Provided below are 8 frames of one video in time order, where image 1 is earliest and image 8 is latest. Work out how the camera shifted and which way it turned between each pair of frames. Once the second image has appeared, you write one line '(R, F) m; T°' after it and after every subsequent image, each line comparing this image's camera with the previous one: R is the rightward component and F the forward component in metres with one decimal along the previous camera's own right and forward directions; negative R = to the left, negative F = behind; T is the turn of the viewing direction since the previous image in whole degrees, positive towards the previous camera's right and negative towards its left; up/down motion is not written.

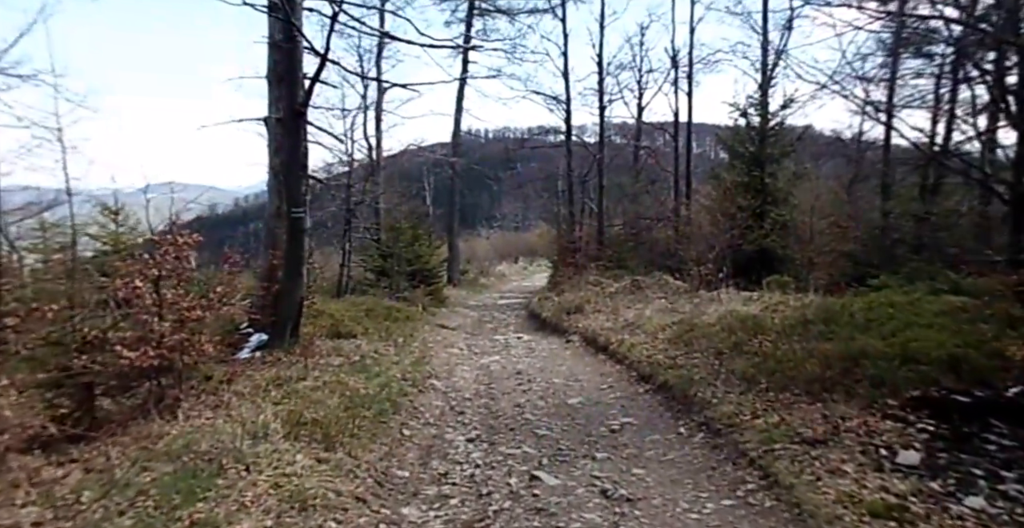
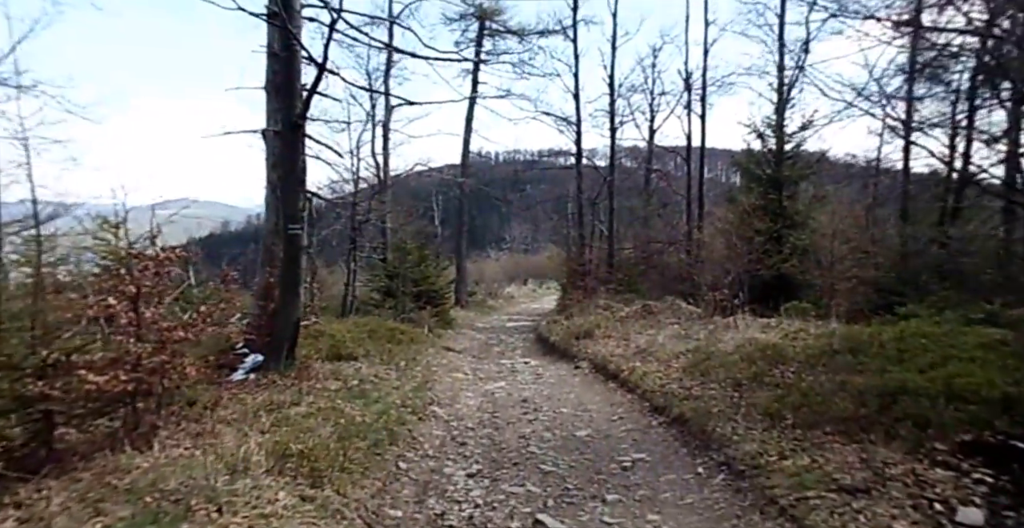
(0.0, +0.4) m; -1°
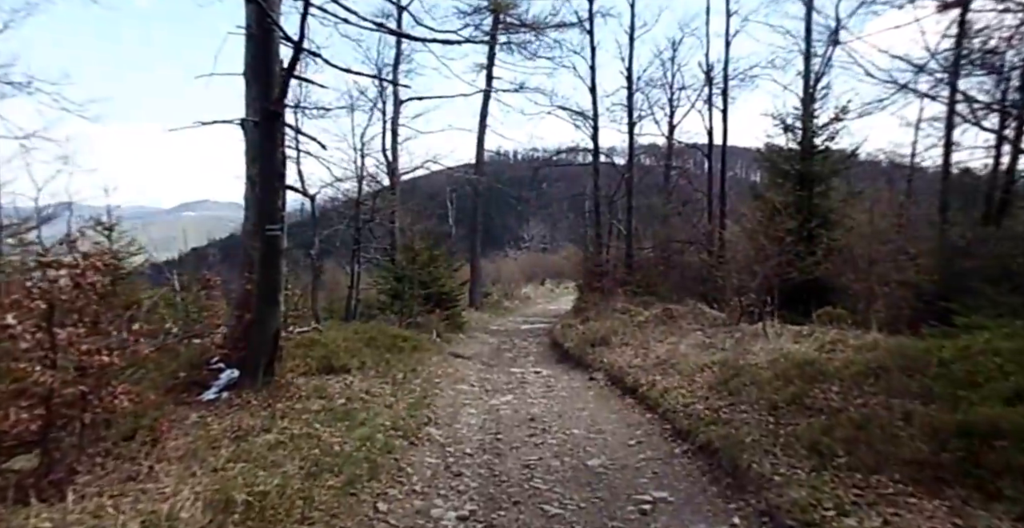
(+0.2, +0.8) m; -2°
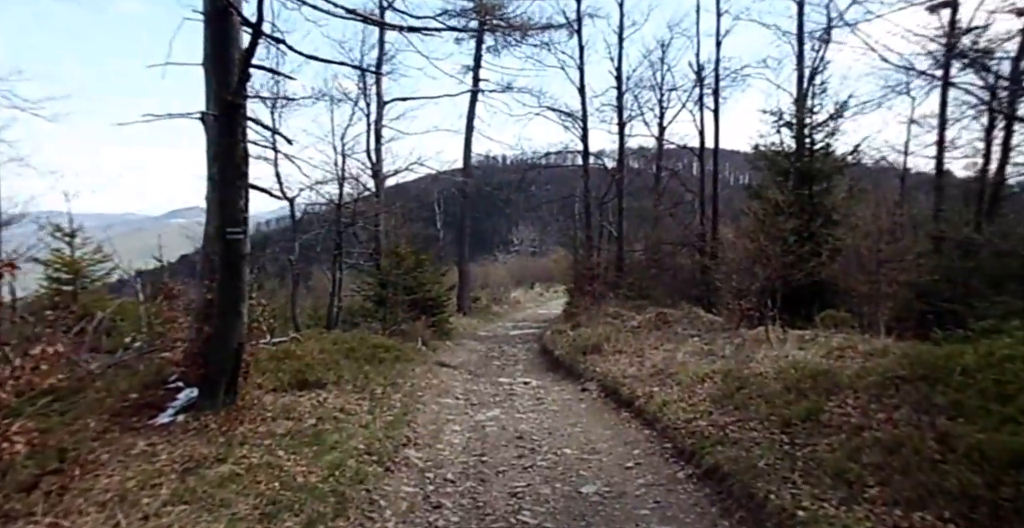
(+0.1, +0.6) m; +1°
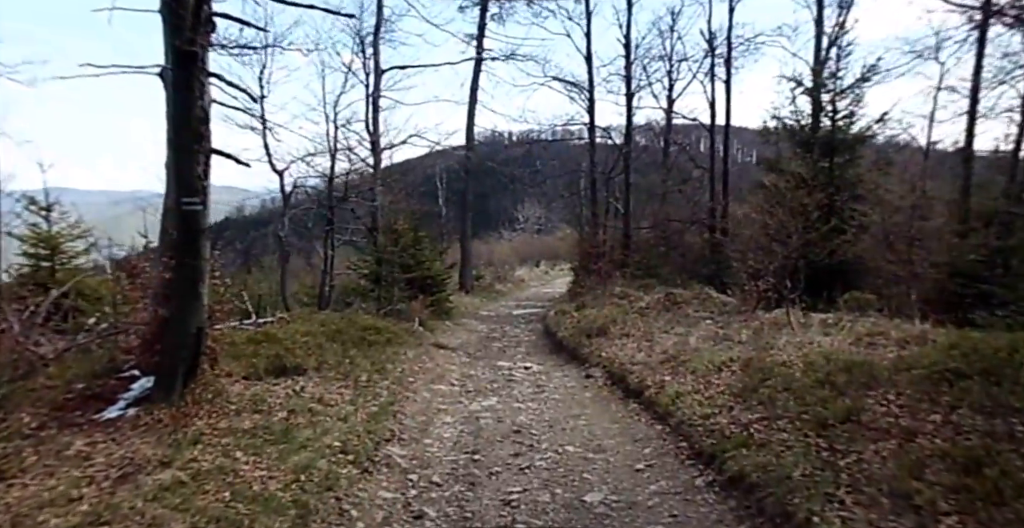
(+0.1, +0.8) m; -1°
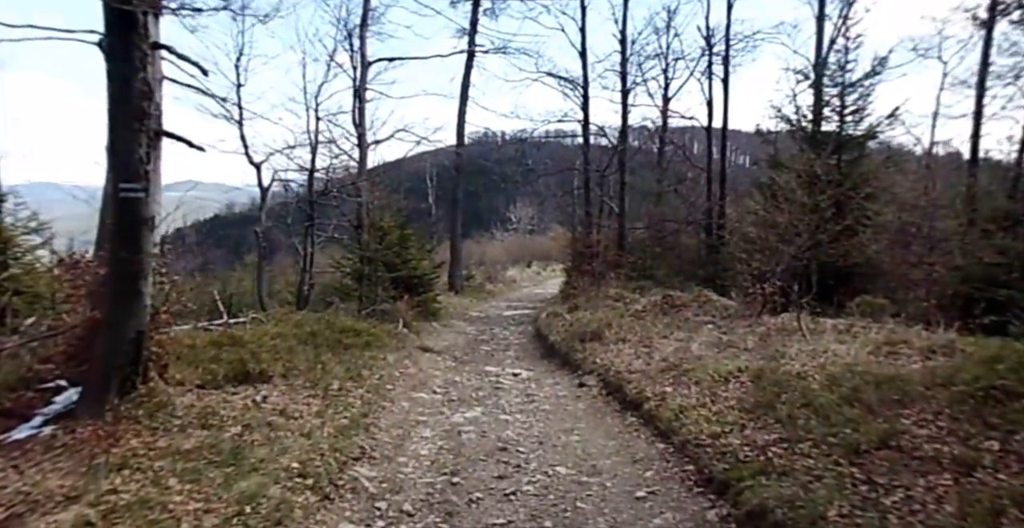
(0.0, +0.6) m; +1°
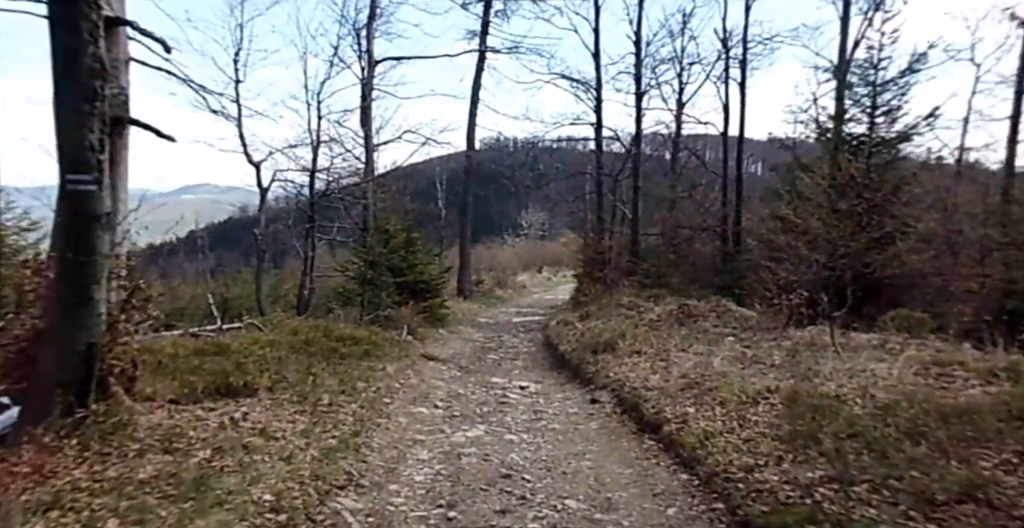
(0.0, +0.6) m; -1°
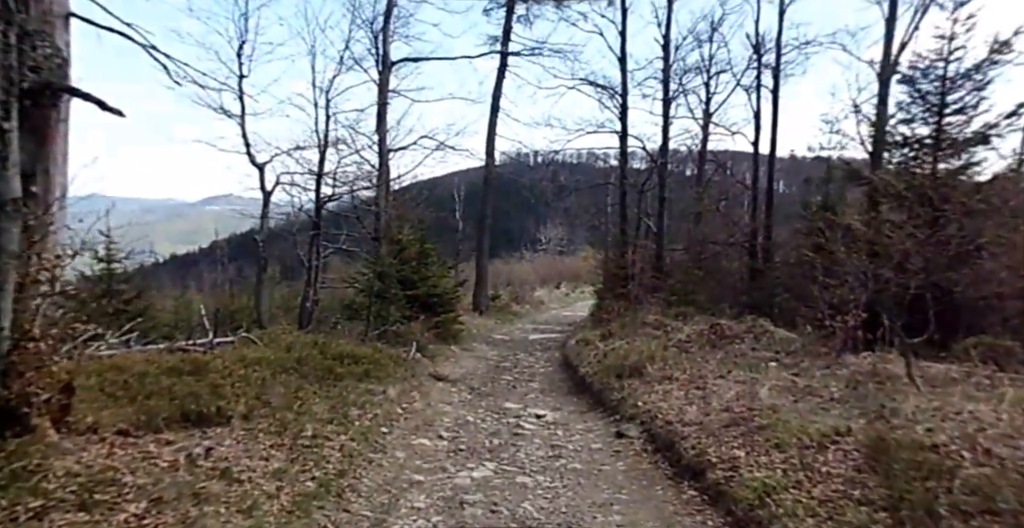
(0.0, +0.9) m; -2°
